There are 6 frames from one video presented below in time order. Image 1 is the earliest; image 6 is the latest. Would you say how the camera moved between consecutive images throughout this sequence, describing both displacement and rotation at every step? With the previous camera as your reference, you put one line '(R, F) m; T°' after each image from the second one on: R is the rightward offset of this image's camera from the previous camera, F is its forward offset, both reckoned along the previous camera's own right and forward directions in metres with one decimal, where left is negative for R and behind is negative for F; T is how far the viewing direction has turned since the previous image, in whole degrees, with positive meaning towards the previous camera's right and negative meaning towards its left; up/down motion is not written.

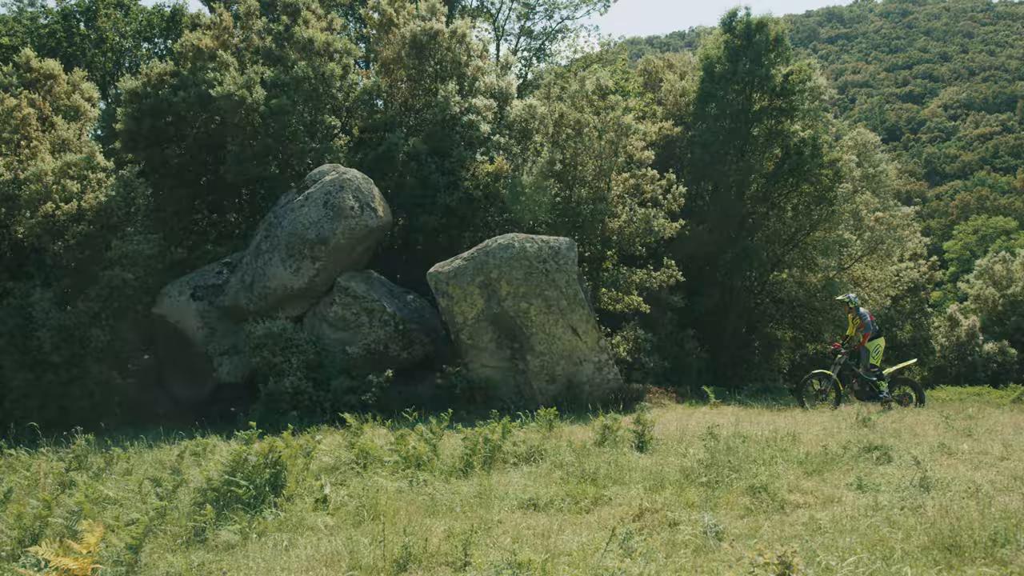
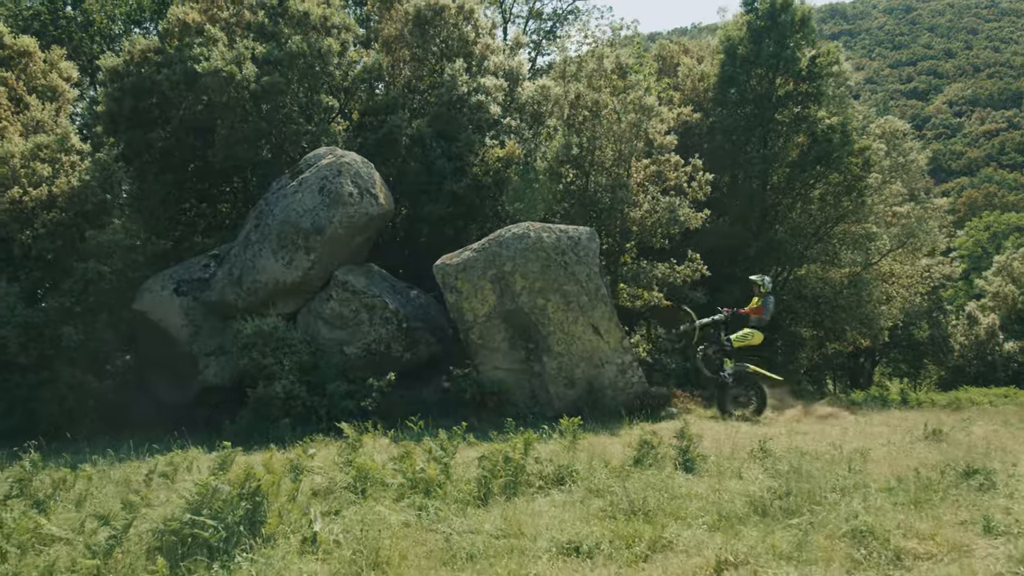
(-0.3, +1.5) m; 0°
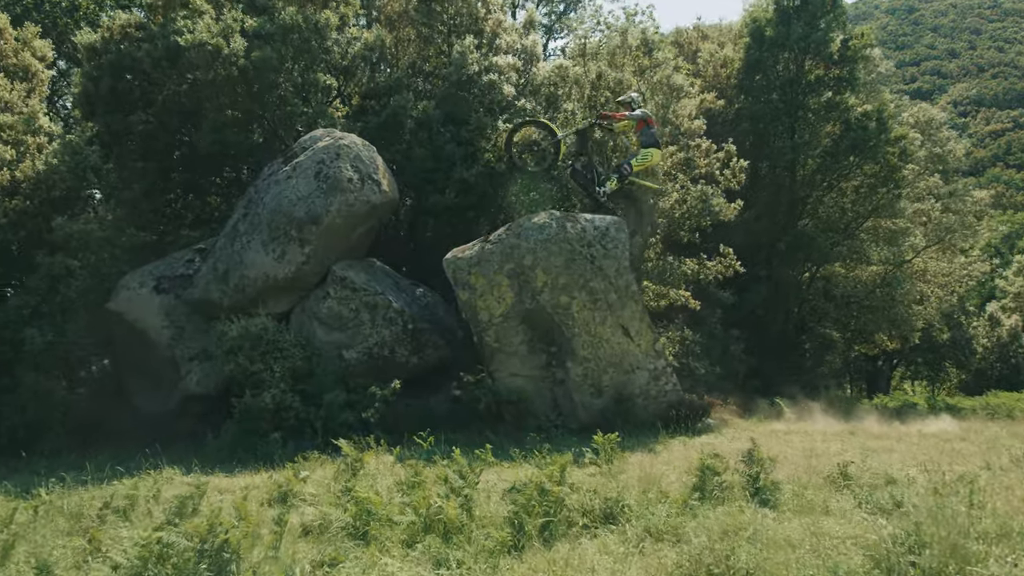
(-0.3, +1.6) m; 0°
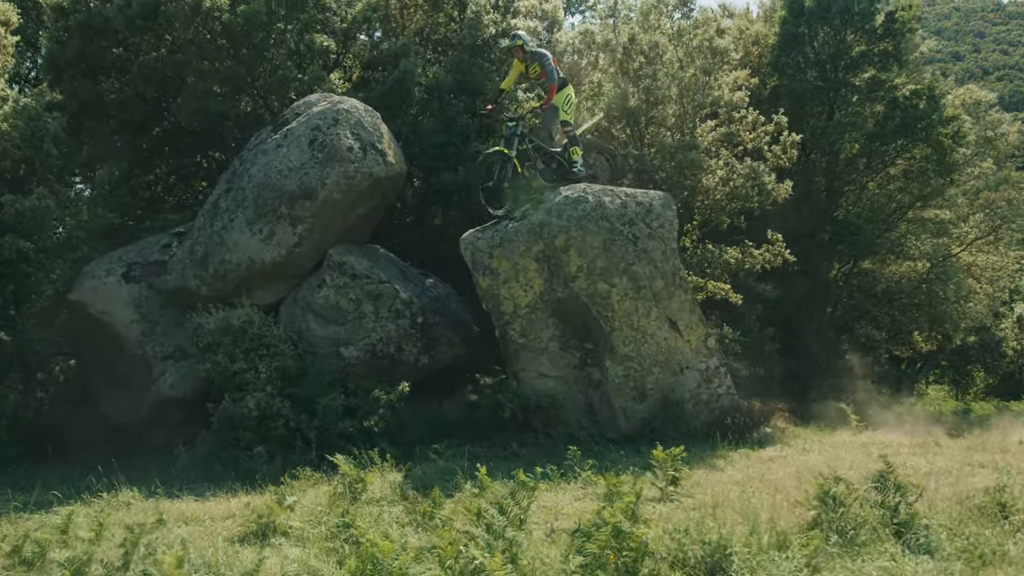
(-0.4, +1.9) m; 0°
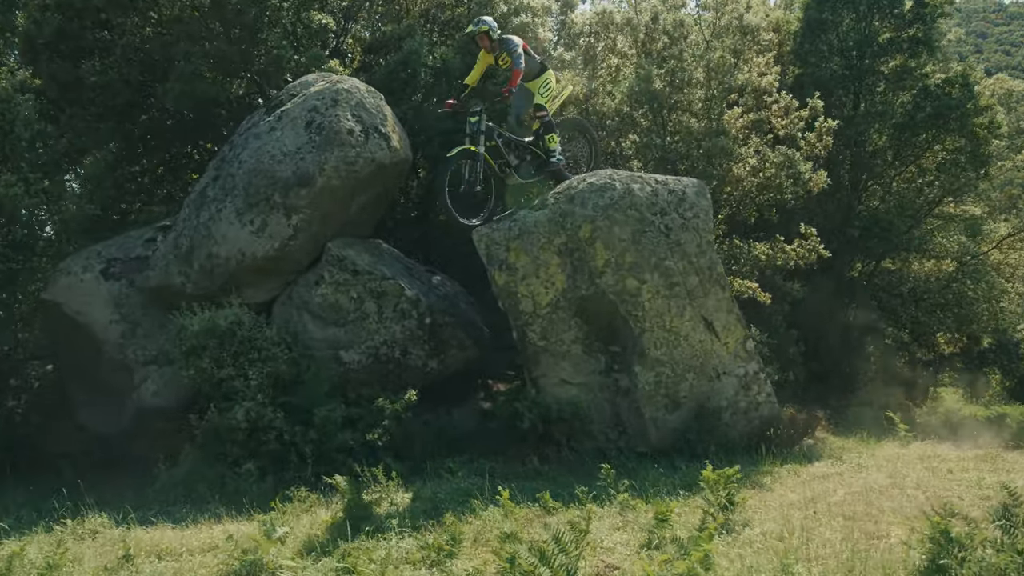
(-0.2, +1.1) m; 0°
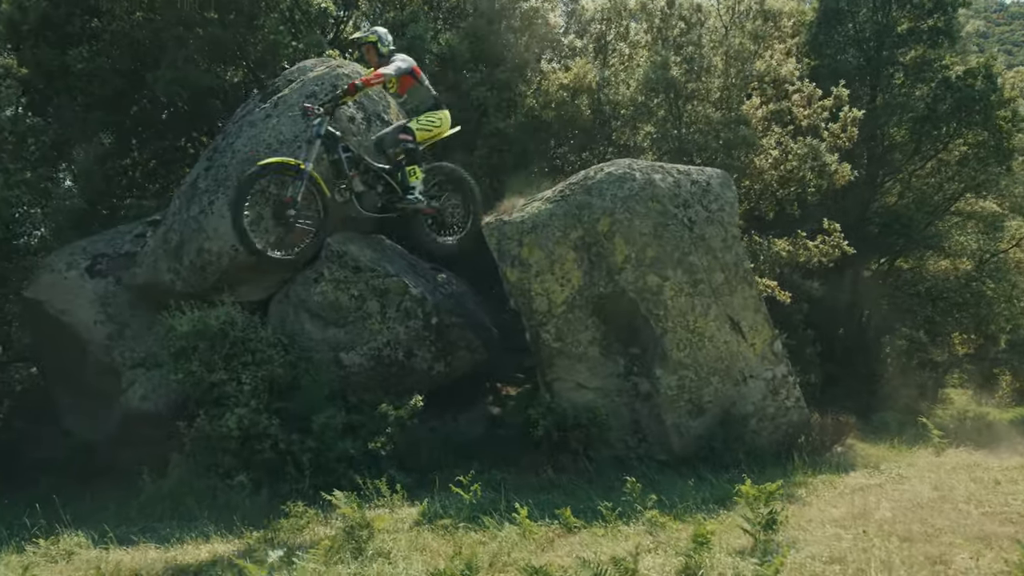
(-0.1, +0.7) m; 0°
